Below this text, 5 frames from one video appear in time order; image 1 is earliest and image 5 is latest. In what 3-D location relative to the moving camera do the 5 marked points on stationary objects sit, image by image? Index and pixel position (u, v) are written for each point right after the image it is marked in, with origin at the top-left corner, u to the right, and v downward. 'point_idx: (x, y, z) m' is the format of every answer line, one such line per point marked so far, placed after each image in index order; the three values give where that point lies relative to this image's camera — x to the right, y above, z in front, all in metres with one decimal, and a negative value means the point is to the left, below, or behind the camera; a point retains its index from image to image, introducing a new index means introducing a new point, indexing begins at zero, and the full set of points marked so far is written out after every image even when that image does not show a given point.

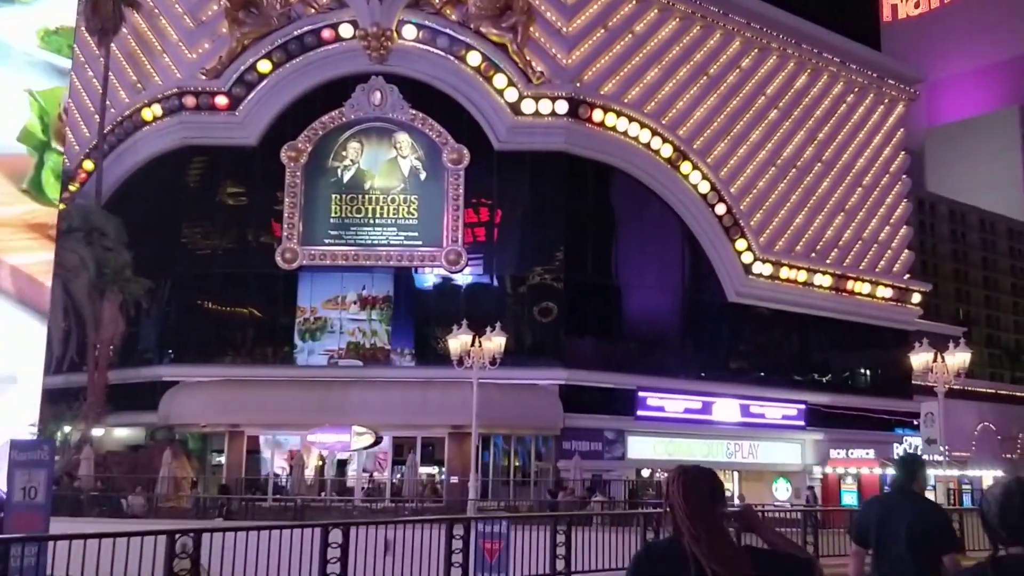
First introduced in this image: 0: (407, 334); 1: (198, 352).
0: (-2.0, -0.9, +19.5) m
1: (-6.1, -1.2, +19.6) m
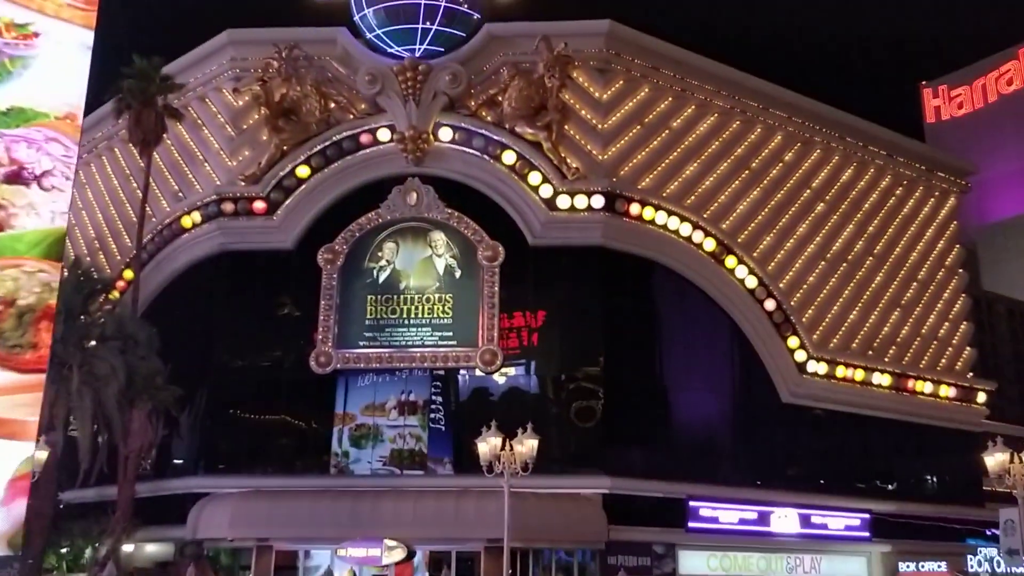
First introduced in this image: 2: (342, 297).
0: (-1.2, -2.8, +18.7) m
1: (-5.3, -3.3, +19.0) m
2: (-3.3, -0.2, +19.7) m
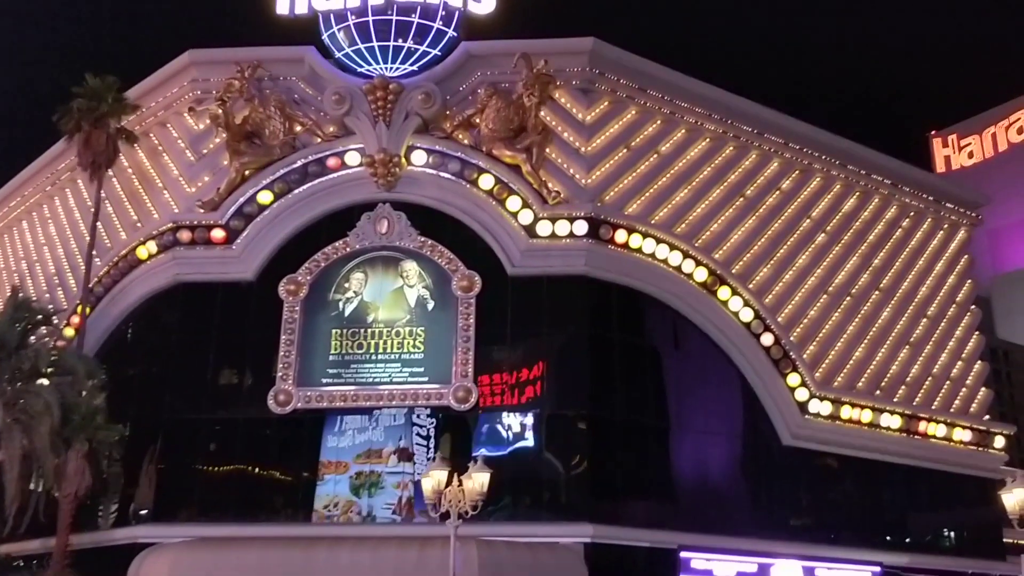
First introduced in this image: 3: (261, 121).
0: (-1.7, -3.3, +17.2) m
1: (-5.7, -3.8, +17.5) m
2: (-3.7, -0.8, +18.3) m
3: (-4.7, +3.1, +19.1) m
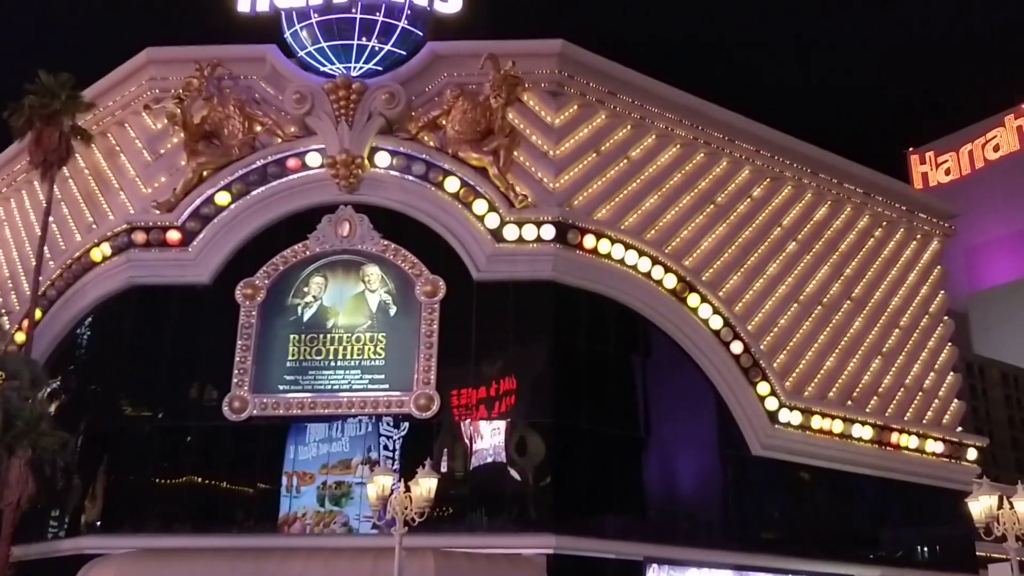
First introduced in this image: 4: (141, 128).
0: (-2.3, -3.4, +16.7) m
1: (-6.3, -3.9, +16.9) m
2: (-4.3, -0.8, +17.8) m
3: (-5.3, +3.1, +18.6) m
4: (-7.1, +3.1, +19.5) m
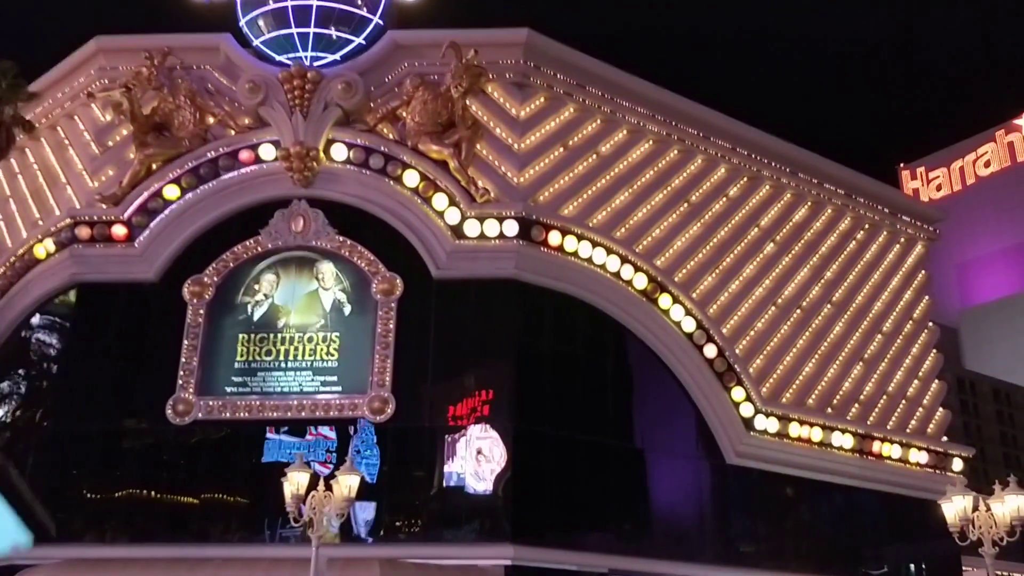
0: (-2.9, -3.4, +15.8) m
1: (-7.0, -3.8, +16.0) m
2: (-5.0, -0.8, +17.0) m
3: (-6.0, +3.1, +17.8) m
4: (-7.7, +3.1, +18.7) m
